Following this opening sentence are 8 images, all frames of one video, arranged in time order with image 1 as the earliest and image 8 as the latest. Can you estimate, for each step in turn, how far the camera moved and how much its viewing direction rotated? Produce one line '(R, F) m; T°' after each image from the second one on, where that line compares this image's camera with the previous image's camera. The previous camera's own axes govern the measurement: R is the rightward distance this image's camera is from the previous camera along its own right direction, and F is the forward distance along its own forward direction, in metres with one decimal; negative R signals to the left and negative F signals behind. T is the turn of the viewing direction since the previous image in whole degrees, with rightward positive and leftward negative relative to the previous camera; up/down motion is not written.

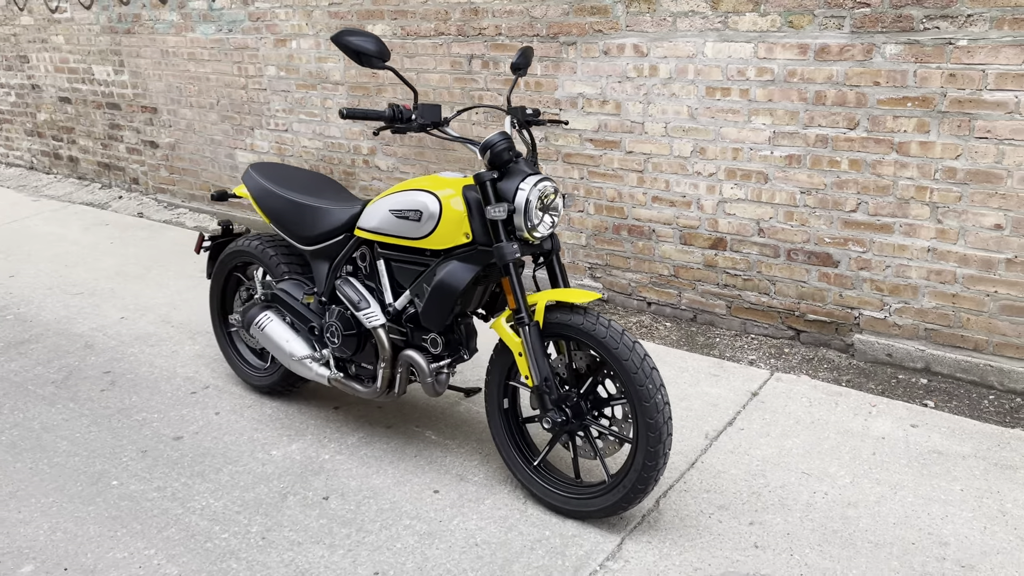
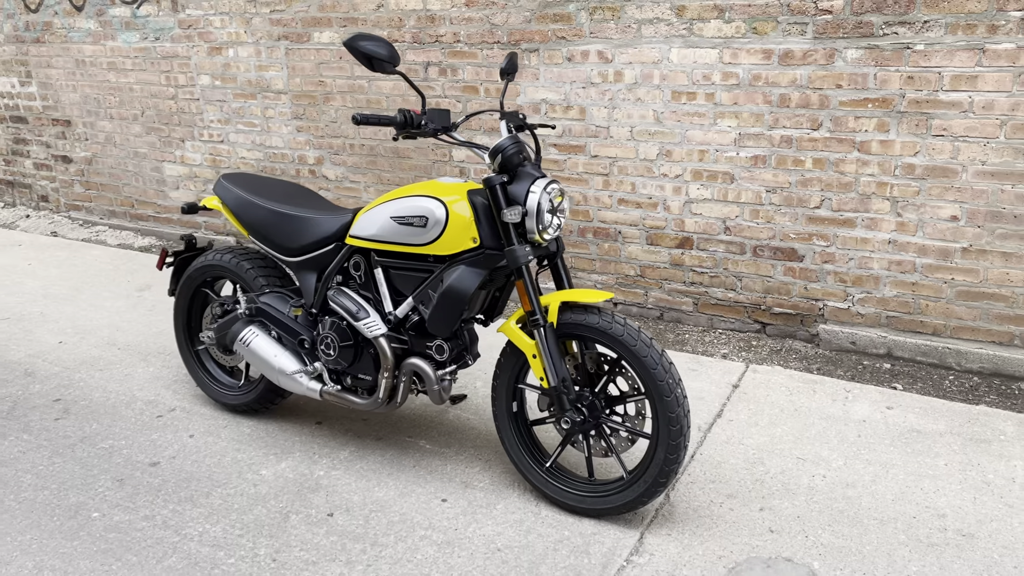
(-0.4, 0.0) m; +7°
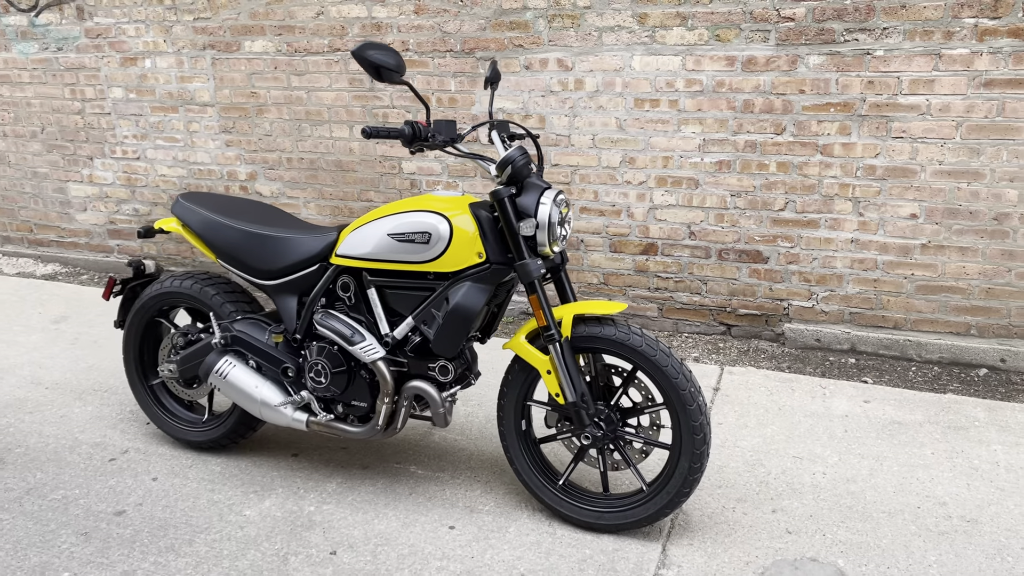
(-0.4, +0.1) m; +8°
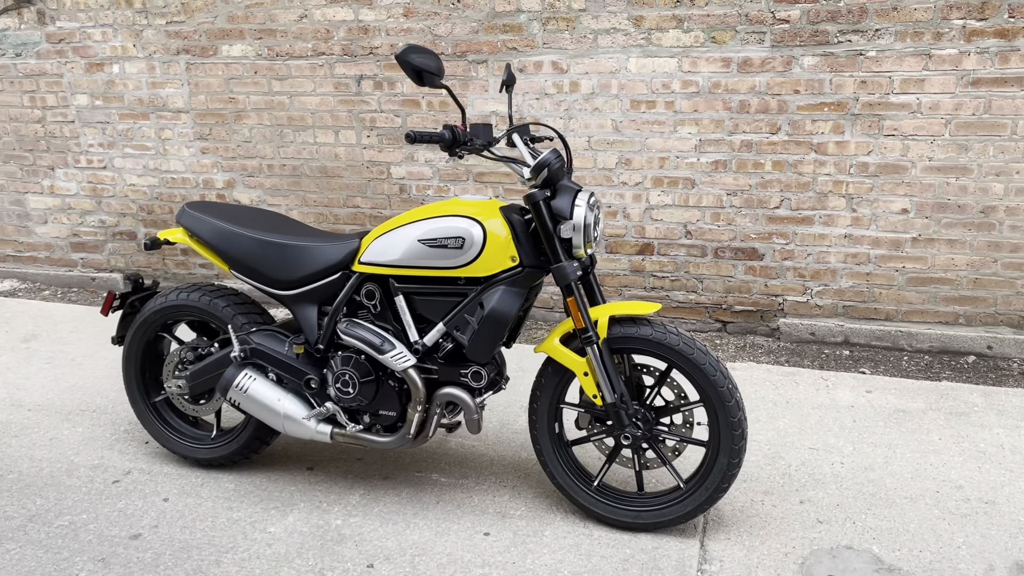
(-0.3, 0.0) m; +5°
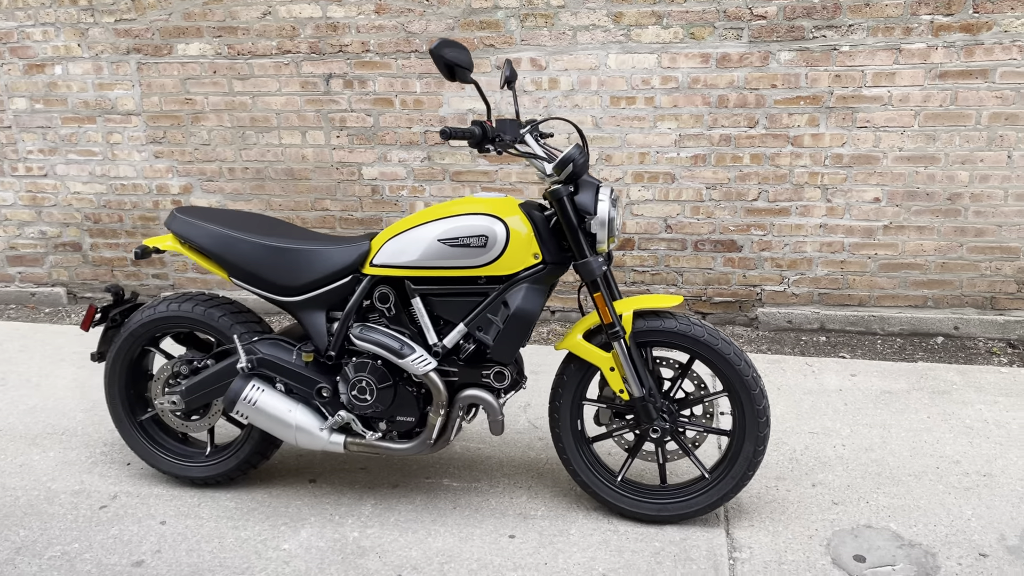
(-0.3, +0.1) m; +6°
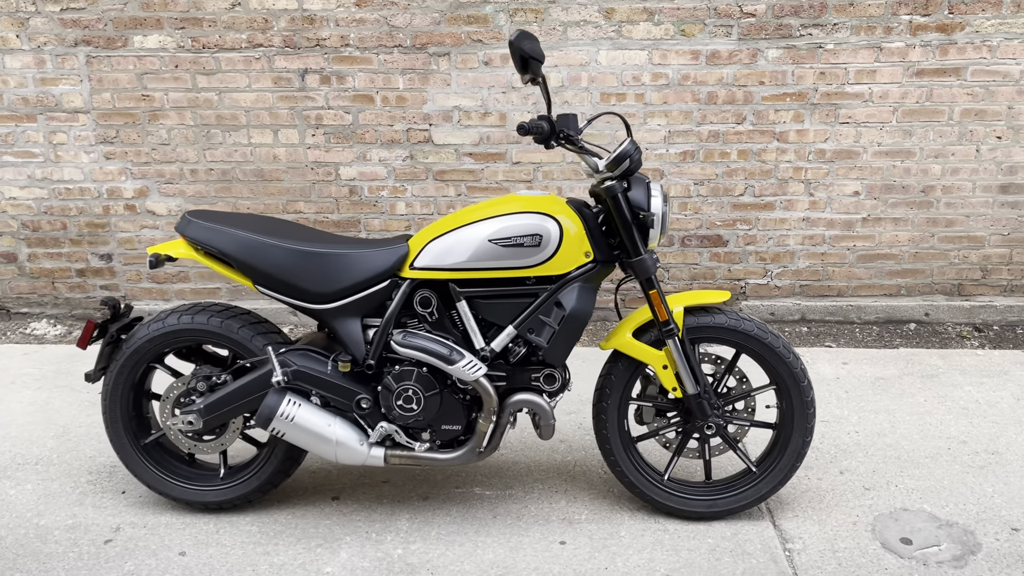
(-0.5, +0.1) m; +8°
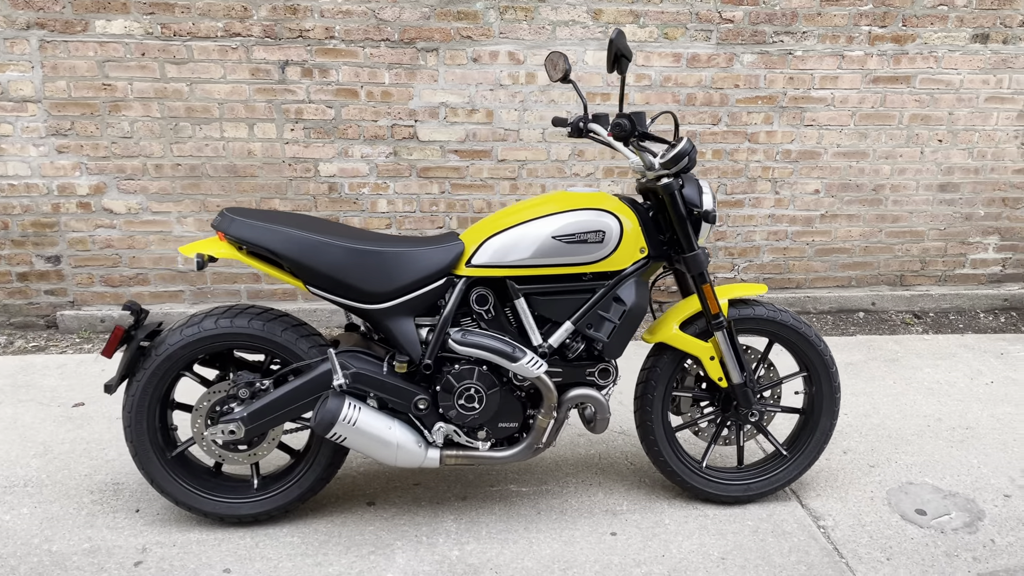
(-0.6, 0.0) m; +10°
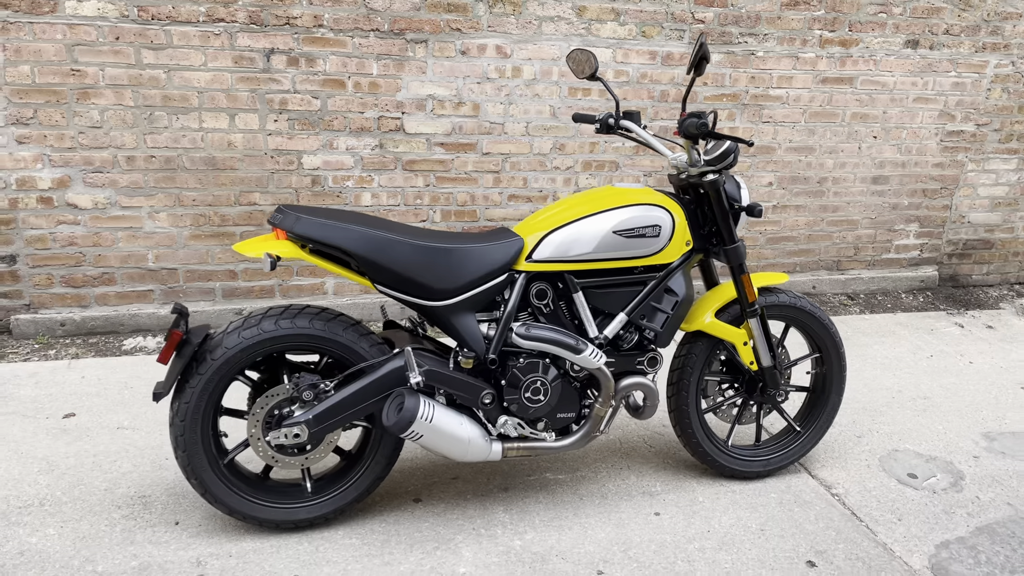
(-0.6, 0.0) m; +10°
